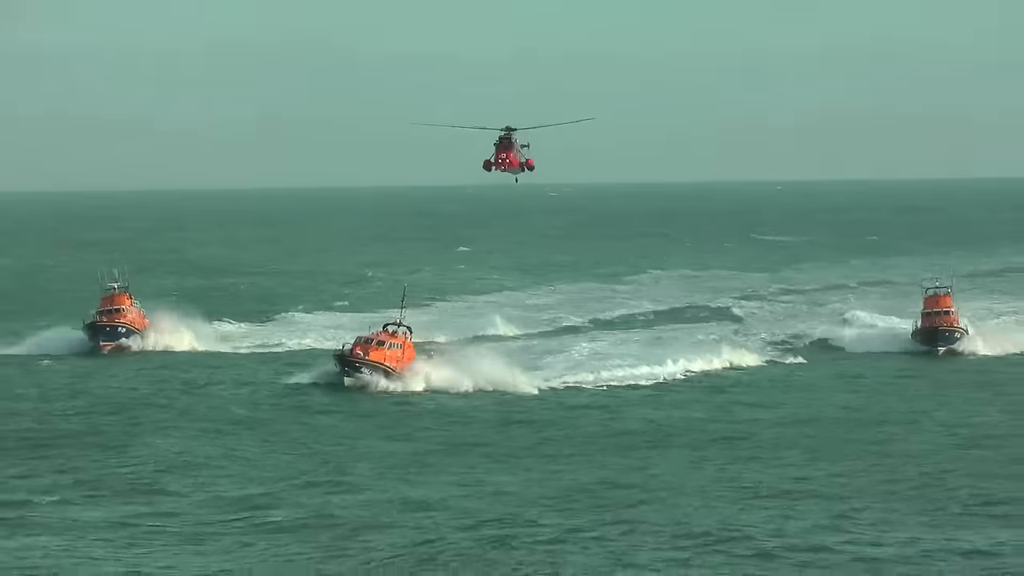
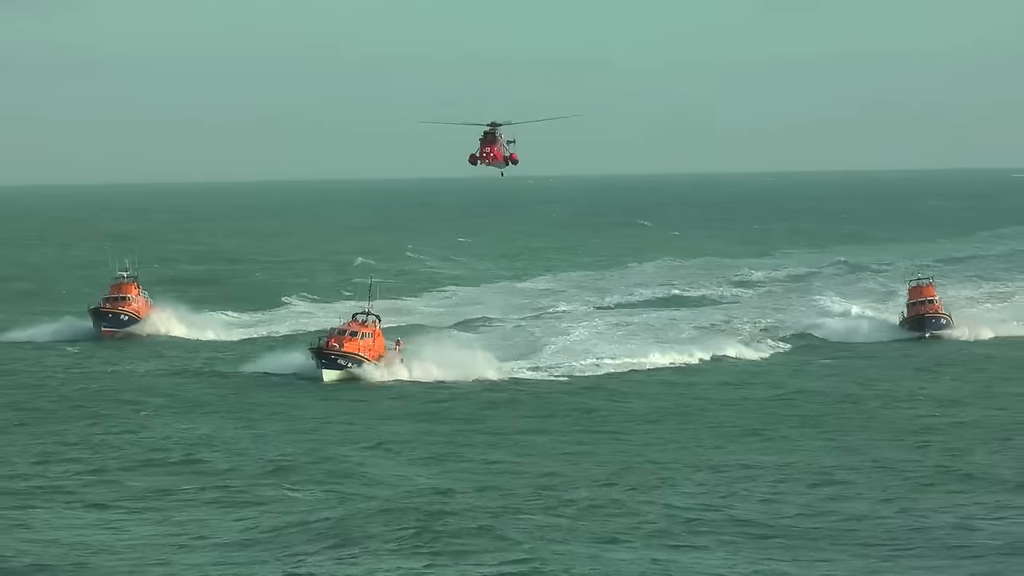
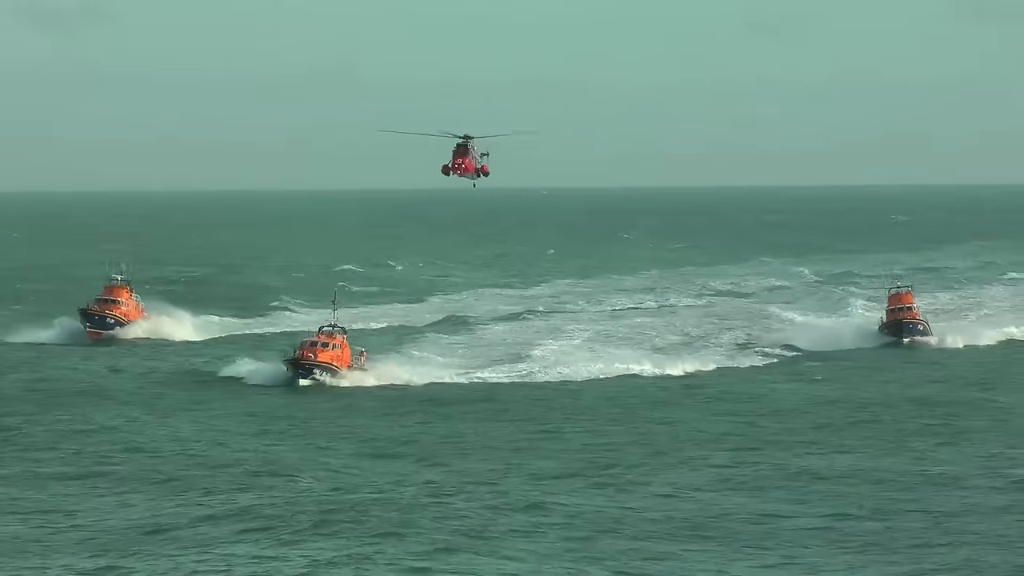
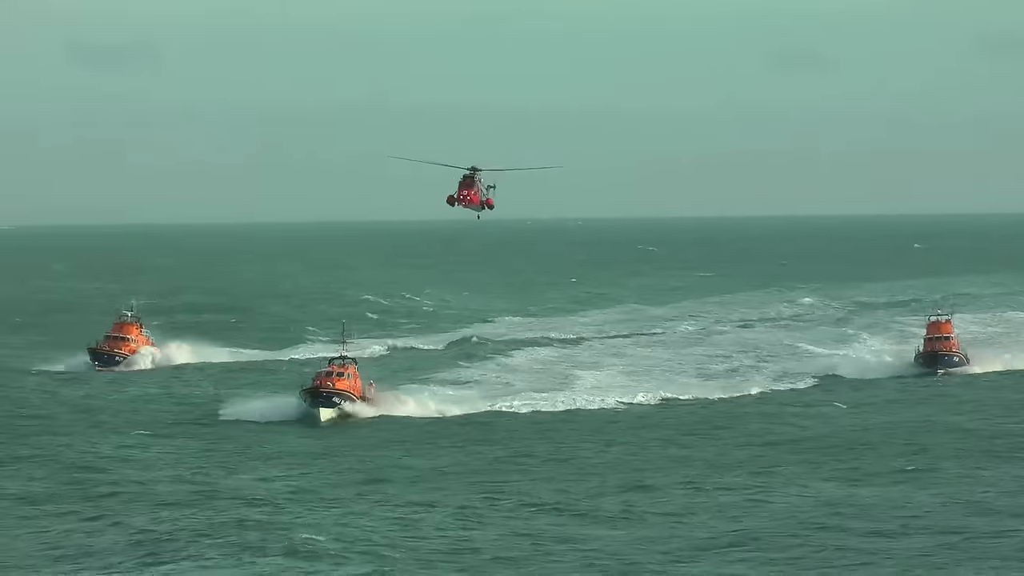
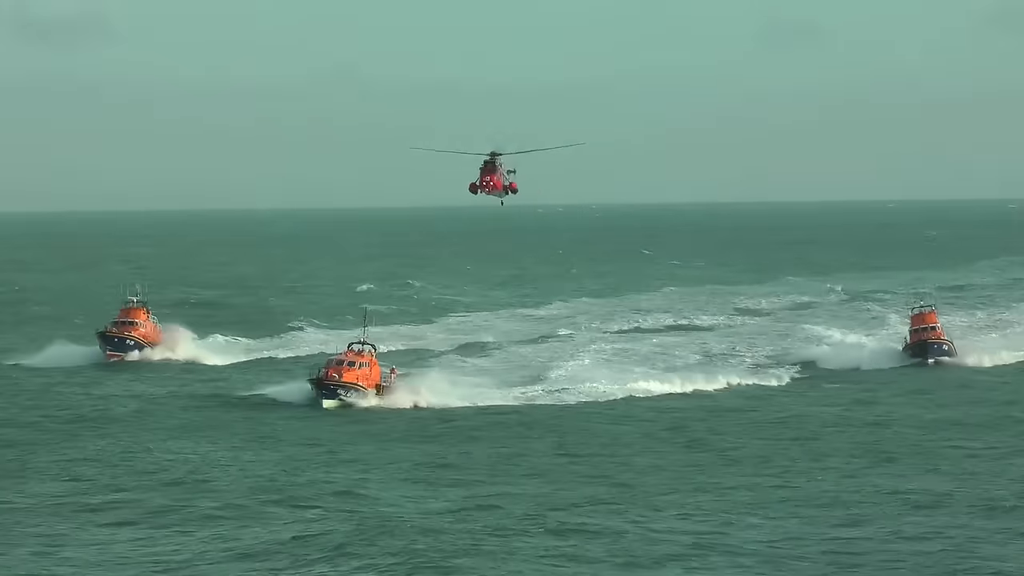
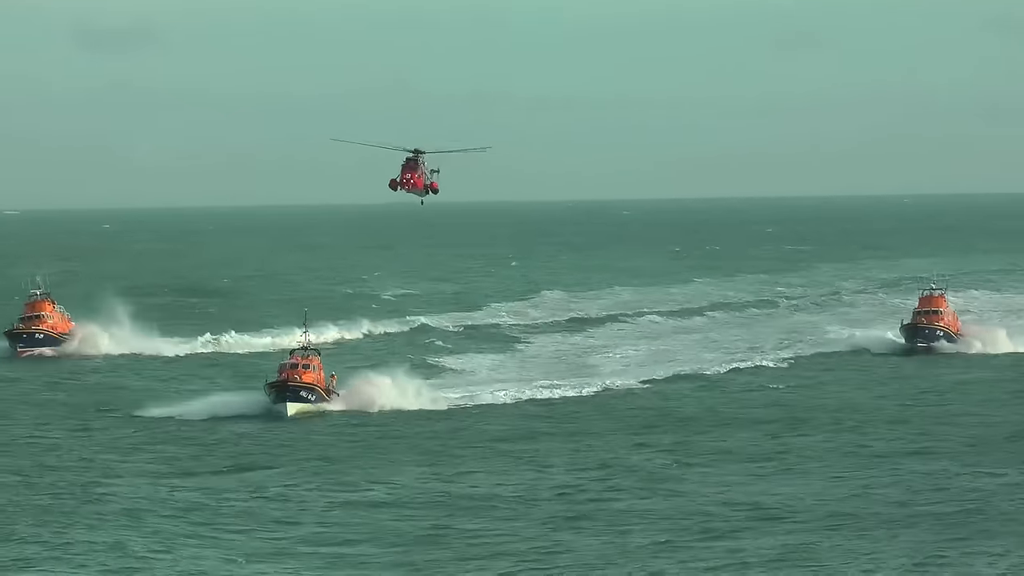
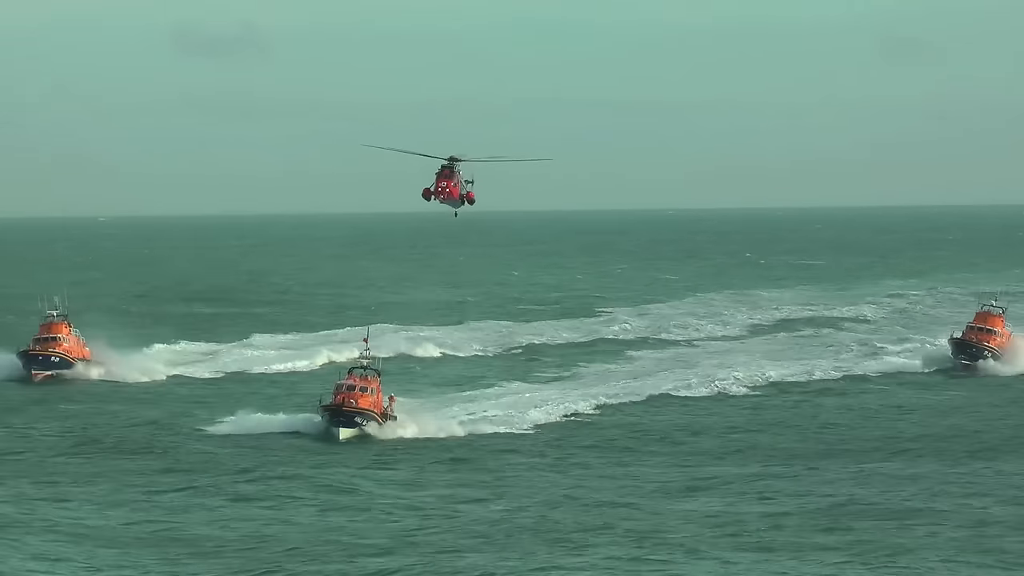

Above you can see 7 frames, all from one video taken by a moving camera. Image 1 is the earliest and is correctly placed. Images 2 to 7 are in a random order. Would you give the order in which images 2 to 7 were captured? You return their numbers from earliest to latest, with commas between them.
2, 5, 3, 4, 6, 7
